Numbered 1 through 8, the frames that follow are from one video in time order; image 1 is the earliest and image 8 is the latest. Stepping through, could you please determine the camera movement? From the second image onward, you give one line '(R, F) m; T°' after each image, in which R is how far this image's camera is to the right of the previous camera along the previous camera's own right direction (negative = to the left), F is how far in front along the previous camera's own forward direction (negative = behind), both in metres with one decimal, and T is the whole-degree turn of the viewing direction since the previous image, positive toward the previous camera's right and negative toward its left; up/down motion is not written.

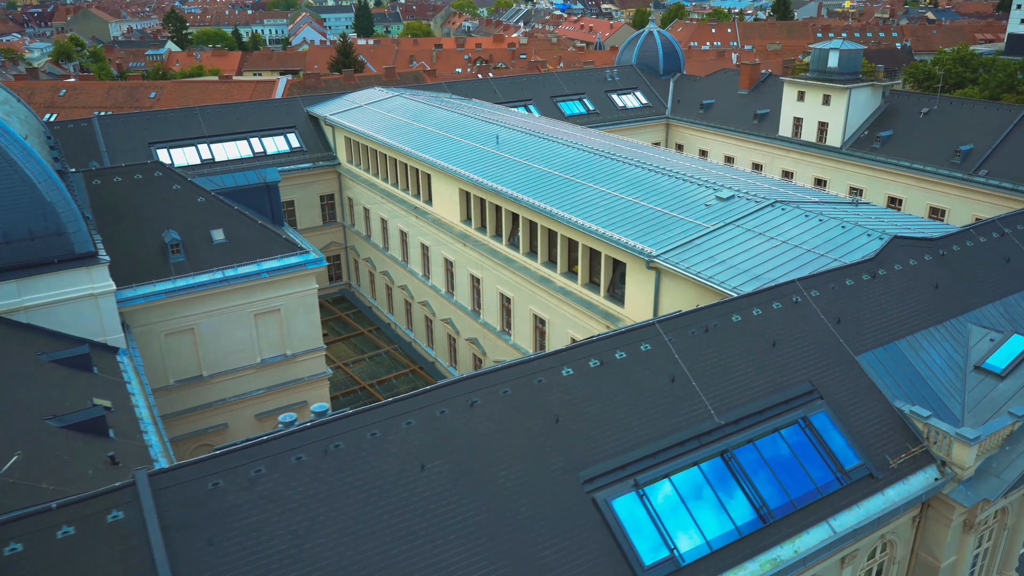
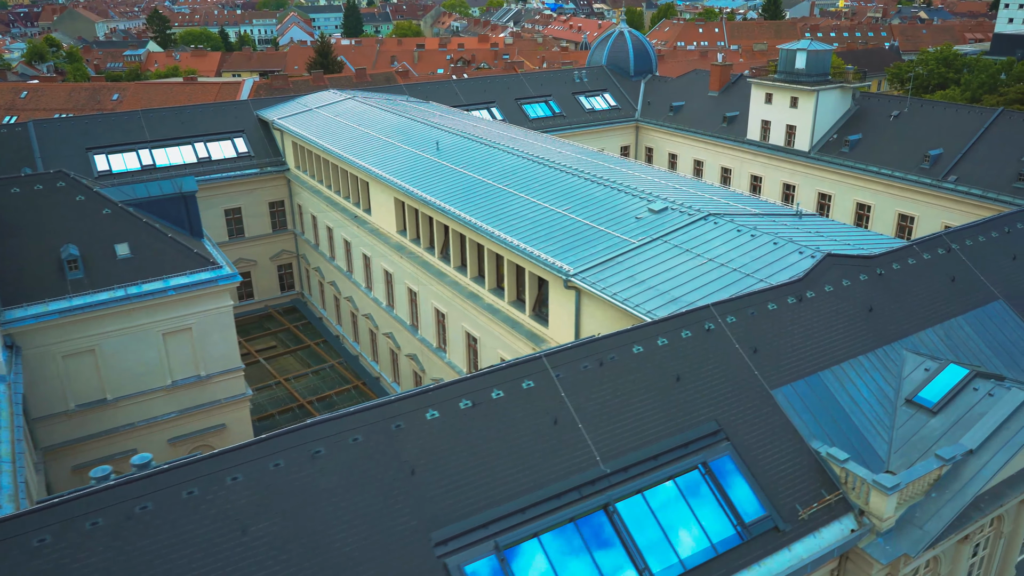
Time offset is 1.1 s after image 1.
(+2.4, +1.7) m; 0°
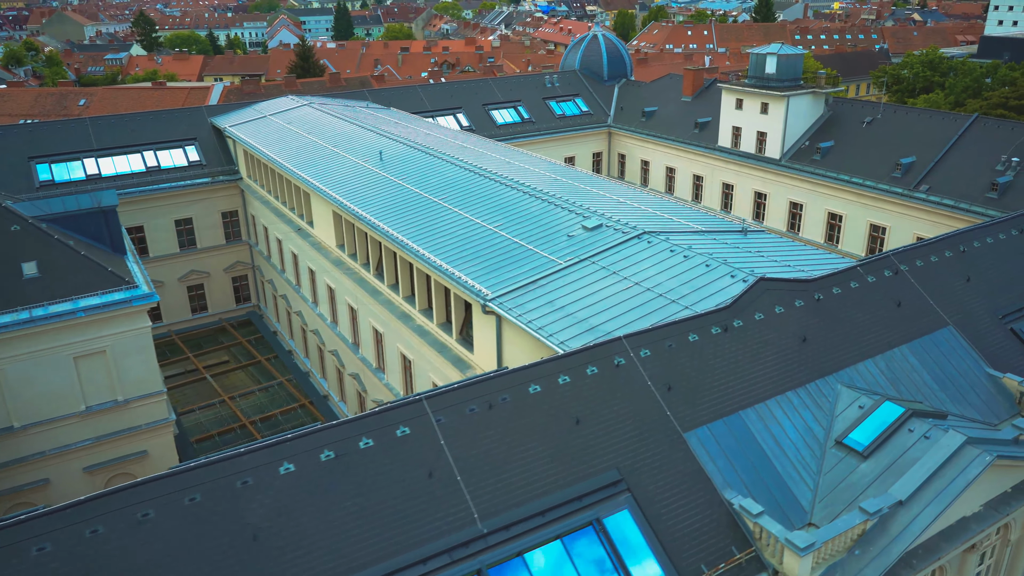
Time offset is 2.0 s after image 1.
(+2.1, +1.5) m; 0°
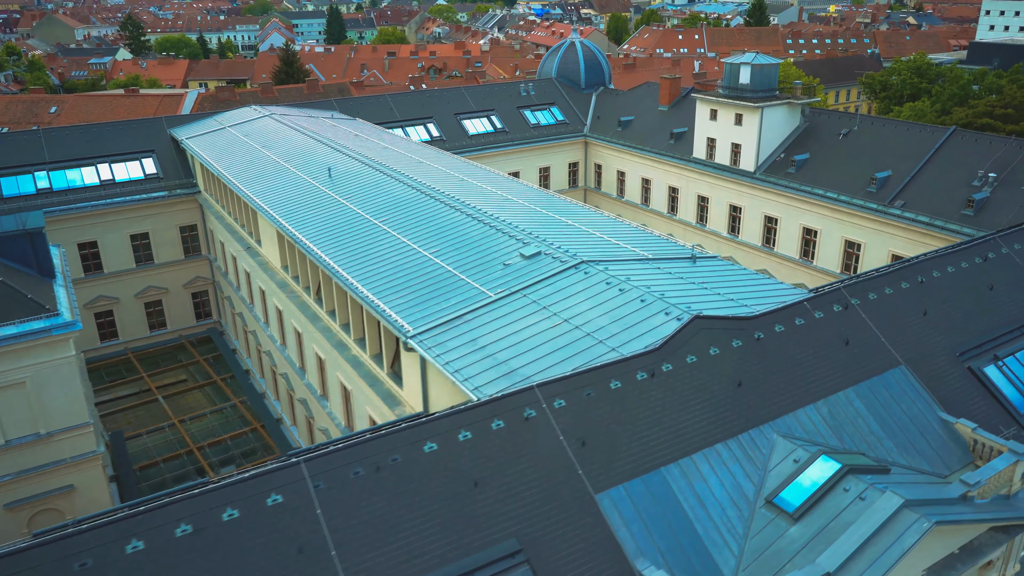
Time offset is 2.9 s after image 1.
(+1.7, +1.3) m; 0°
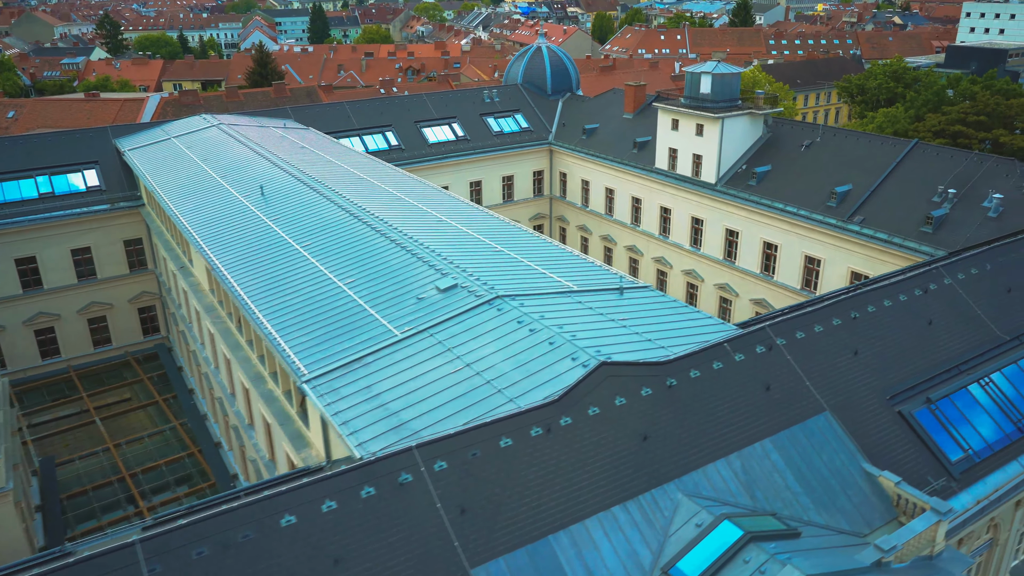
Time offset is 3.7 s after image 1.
(+1.9, +1.1) m; 0°
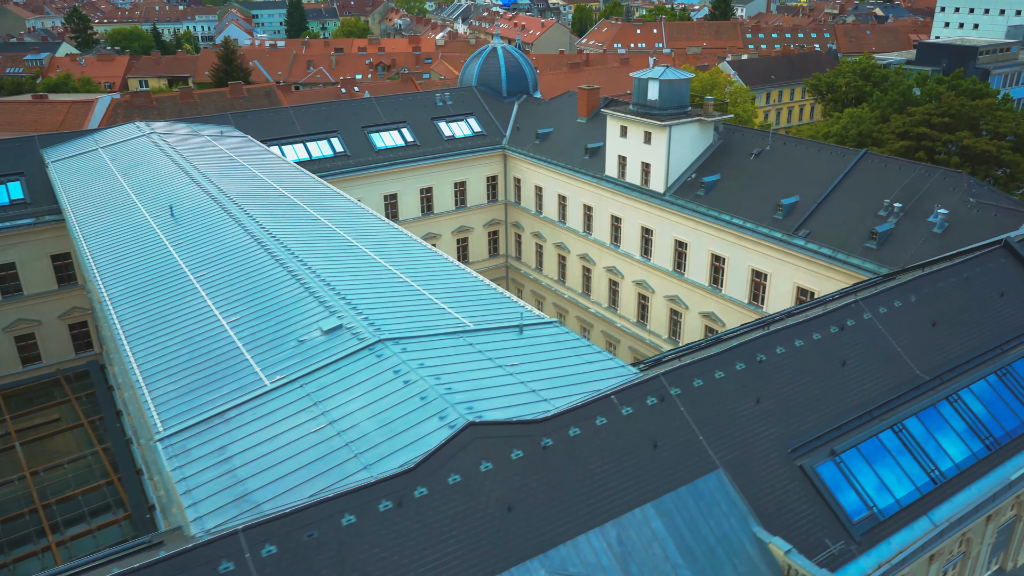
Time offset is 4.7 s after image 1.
(+2.4, +1.2) m; +1°
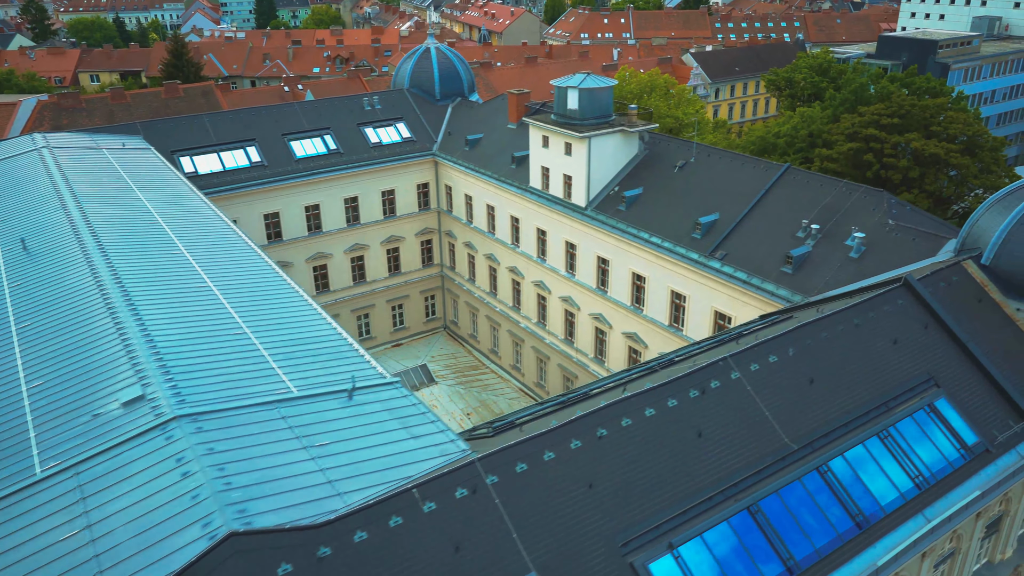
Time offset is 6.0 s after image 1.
(+3.5, +1.9) m; +1°
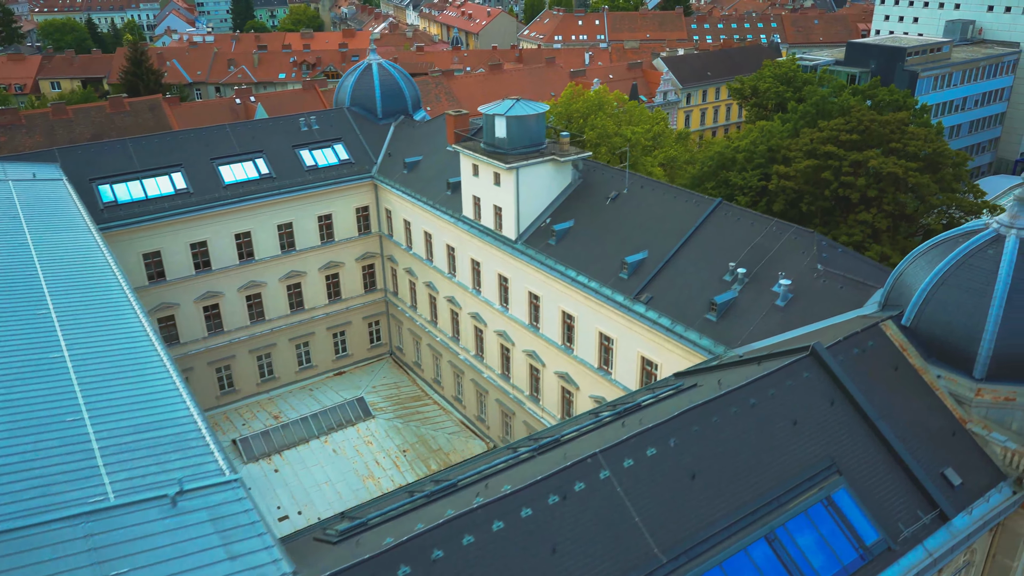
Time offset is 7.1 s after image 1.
(+3.0, +1.8) m; 0°
